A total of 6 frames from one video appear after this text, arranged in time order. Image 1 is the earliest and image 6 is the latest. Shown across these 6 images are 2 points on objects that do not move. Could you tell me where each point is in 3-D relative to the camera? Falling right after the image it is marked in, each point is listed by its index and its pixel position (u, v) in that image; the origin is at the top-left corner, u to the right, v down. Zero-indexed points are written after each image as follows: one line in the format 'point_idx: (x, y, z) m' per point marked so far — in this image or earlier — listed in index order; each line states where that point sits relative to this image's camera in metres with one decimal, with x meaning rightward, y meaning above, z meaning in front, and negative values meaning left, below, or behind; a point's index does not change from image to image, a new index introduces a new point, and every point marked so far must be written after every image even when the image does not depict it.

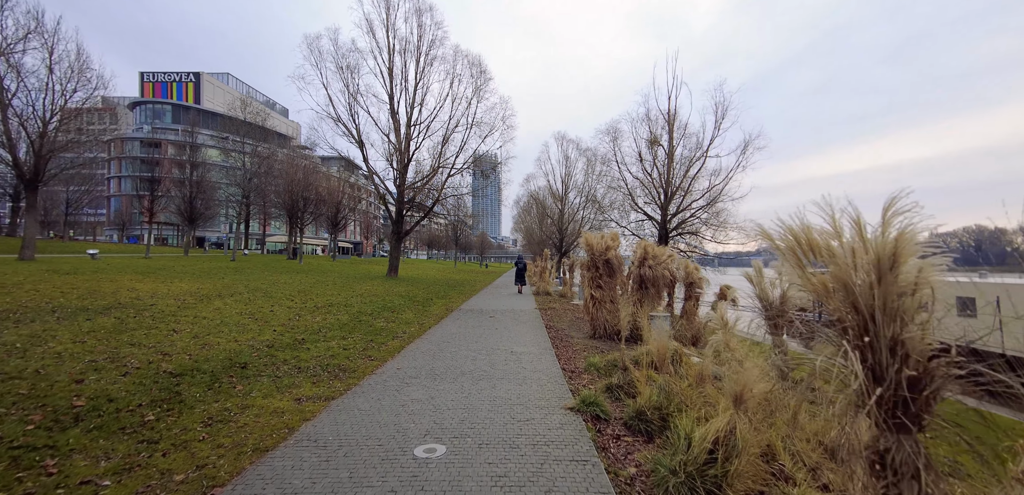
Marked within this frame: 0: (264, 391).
0: (-3.0, -1.7, +4.7) m
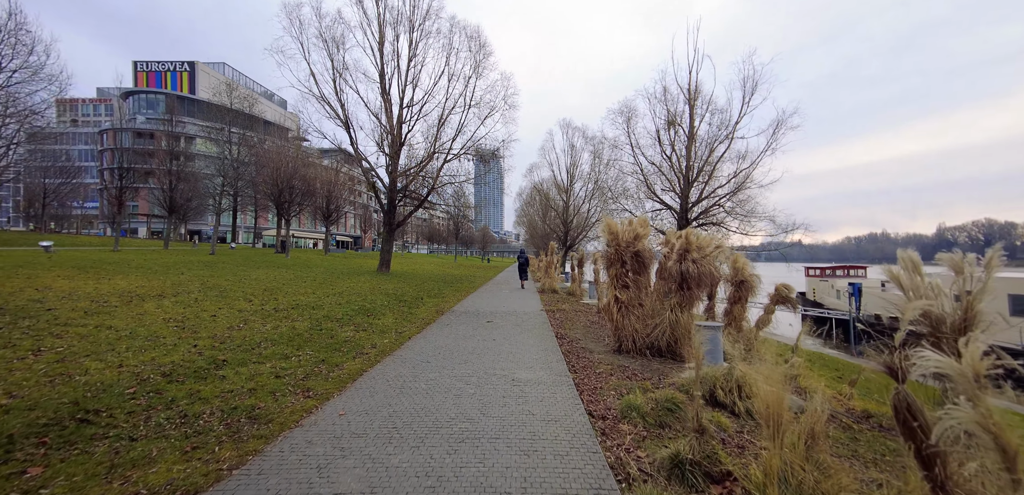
0: (-3.0, -1.6, +2.6) m
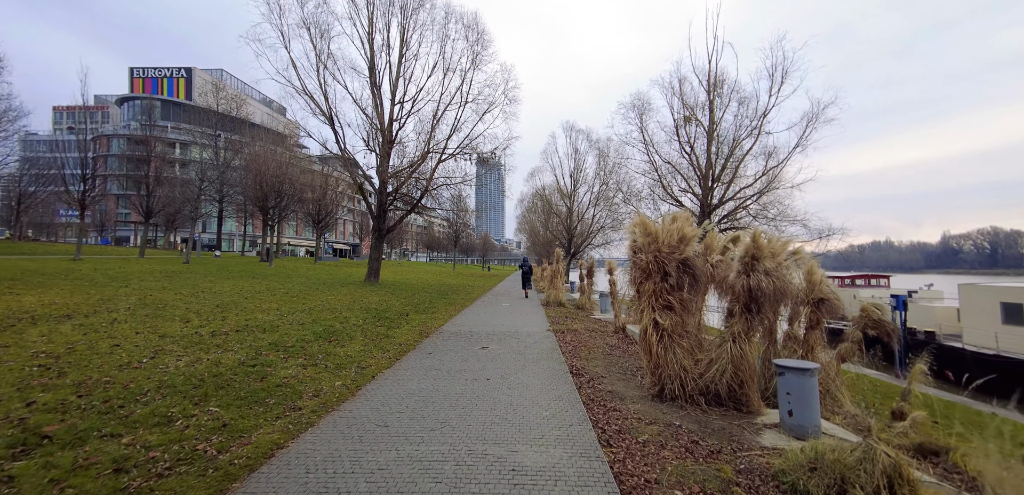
0: (-3.0, -1.6, +0.6) m
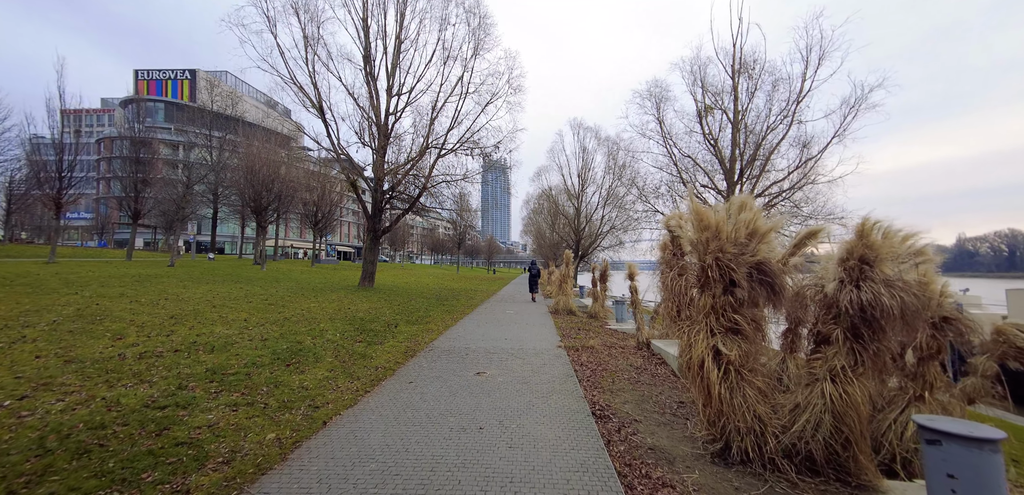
0: (-3.1, -1.6, -0.9) m
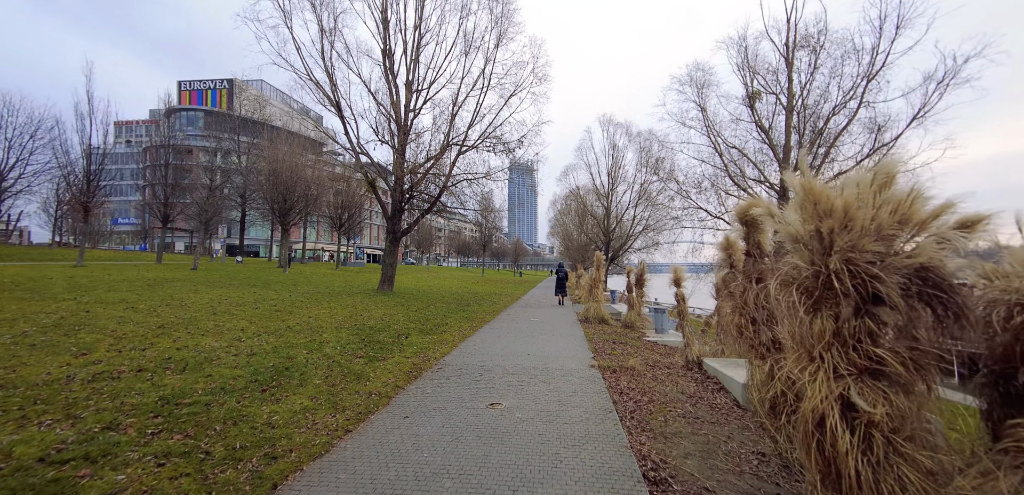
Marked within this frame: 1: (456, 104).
0: (-3.3, -1.5, -1.9) m
1: (-2.7, +6.9, +18.5) m
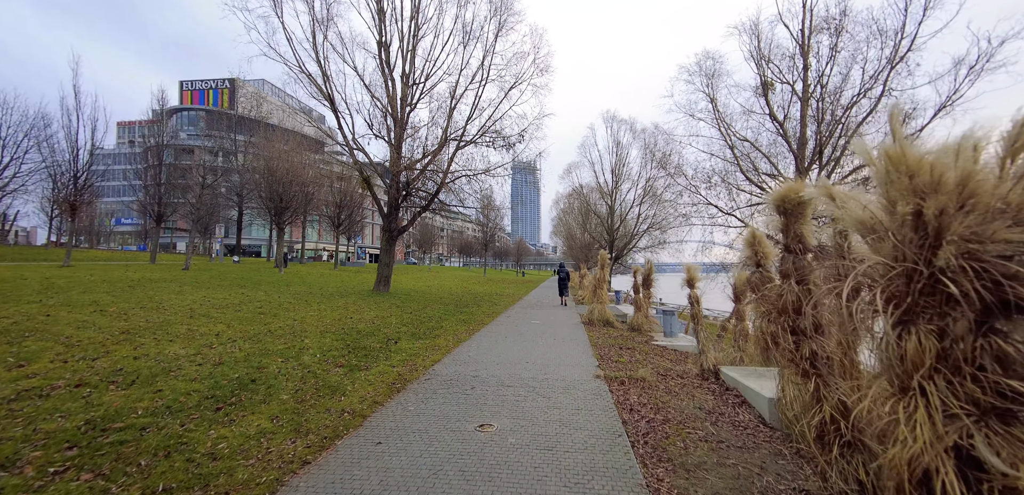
0: (-3.4, -1.5, -2.6) m
1: (-2.7, +7.0, +17.8) m
